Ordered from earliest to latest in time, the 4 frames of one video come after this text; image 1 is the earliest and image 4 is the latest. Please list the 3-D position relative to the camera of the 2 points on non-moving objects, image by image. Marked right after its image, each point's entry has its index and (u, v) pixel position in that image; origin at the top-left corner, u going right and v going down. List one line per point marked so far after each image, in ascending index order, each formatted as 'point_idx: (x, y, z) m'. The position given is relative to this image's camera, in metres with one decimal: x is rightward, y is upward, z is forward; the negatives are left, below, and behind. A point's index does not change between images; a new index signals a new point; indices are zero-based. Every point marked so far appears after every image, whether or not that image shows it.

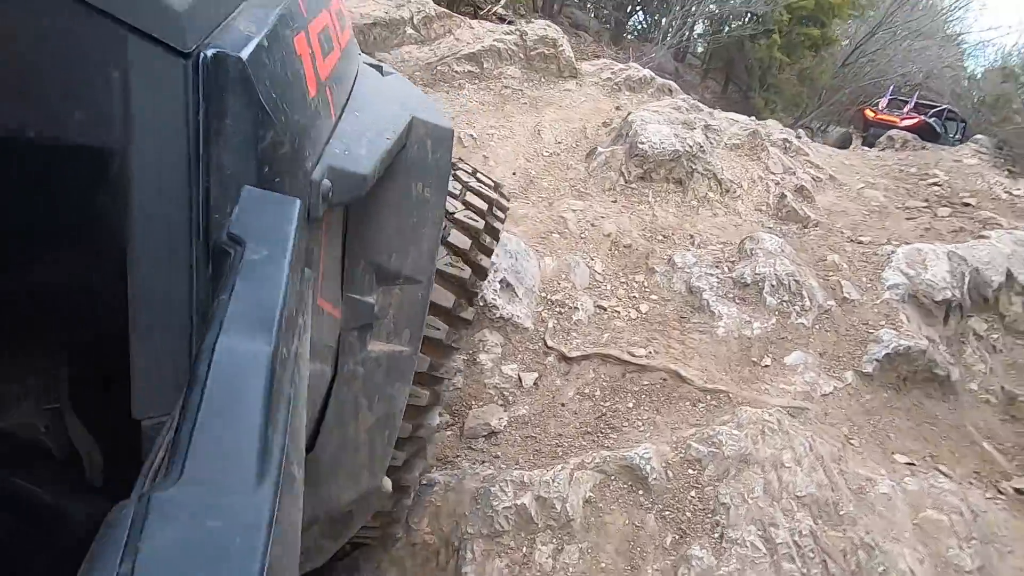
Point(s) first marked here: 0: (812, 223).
0: (+2.5, +0.6, +4.6) m
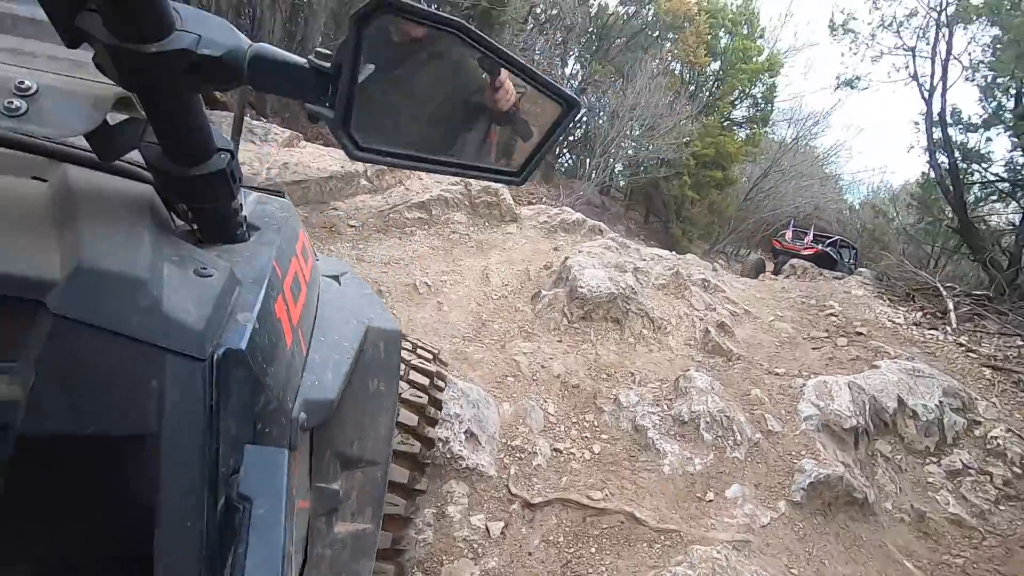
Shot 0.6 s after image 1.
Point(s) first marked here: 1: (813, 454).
0: (+2.1, -0.6, +5.1) m
1: (+1.9, -1.1, +3.5) m
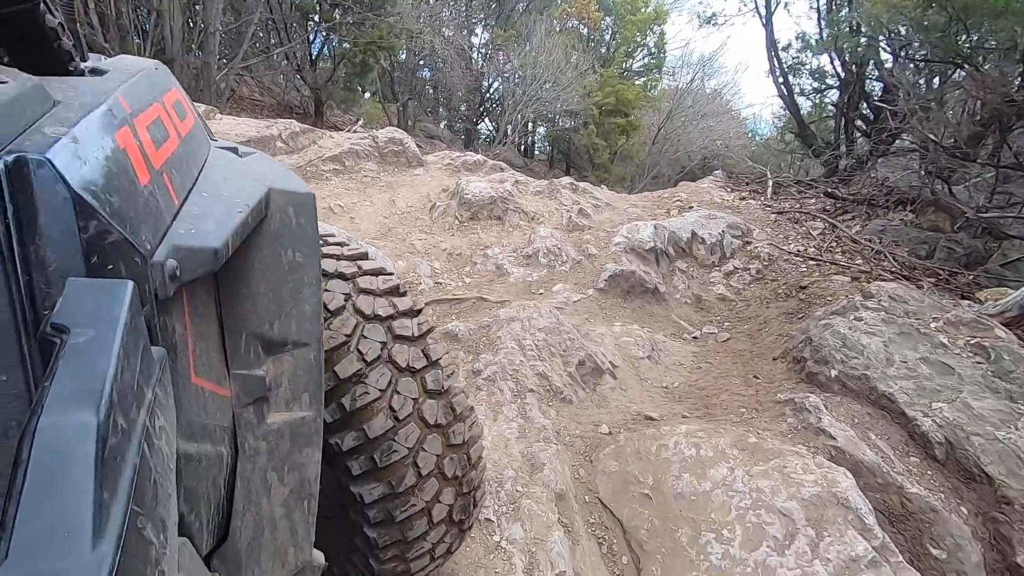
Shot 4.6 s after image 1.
0: (+0.9, +0.7, +6.6) m
1: (+1.0, +0.2, +5.0) m
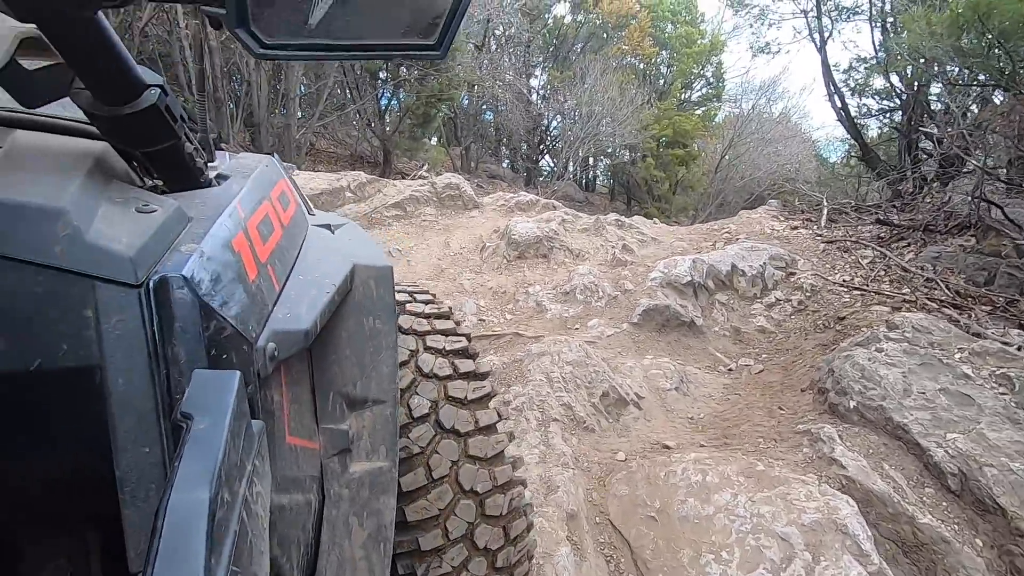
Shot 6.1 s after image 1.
0: (+1.5, +0.3, +6.8) m
1: (+1.3, -0.1, +5.2) m
